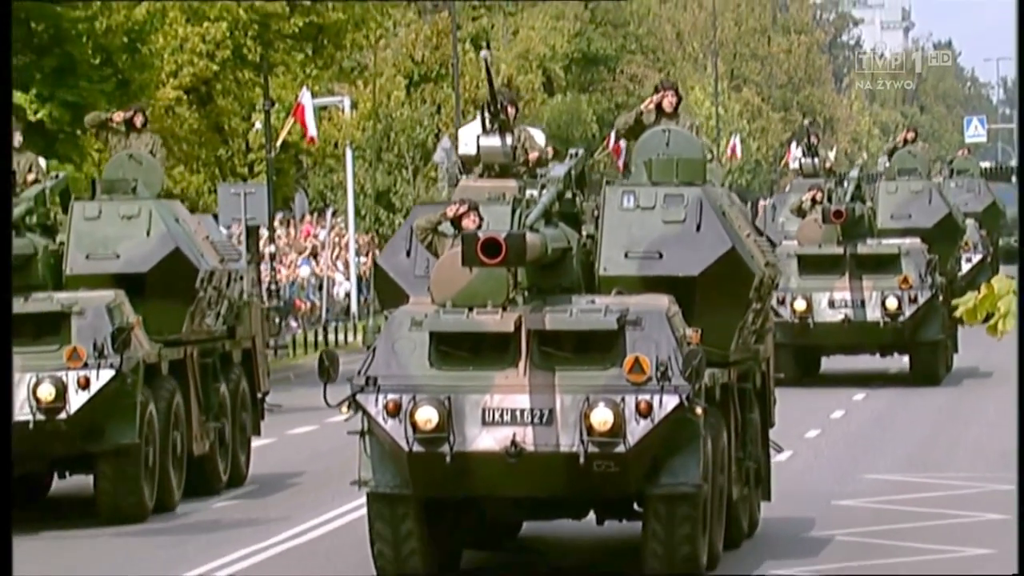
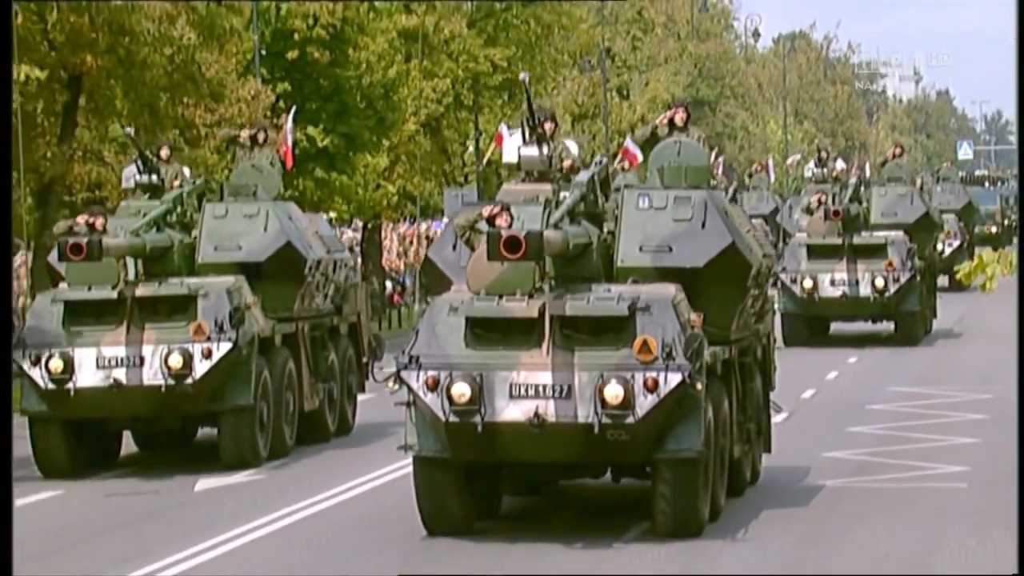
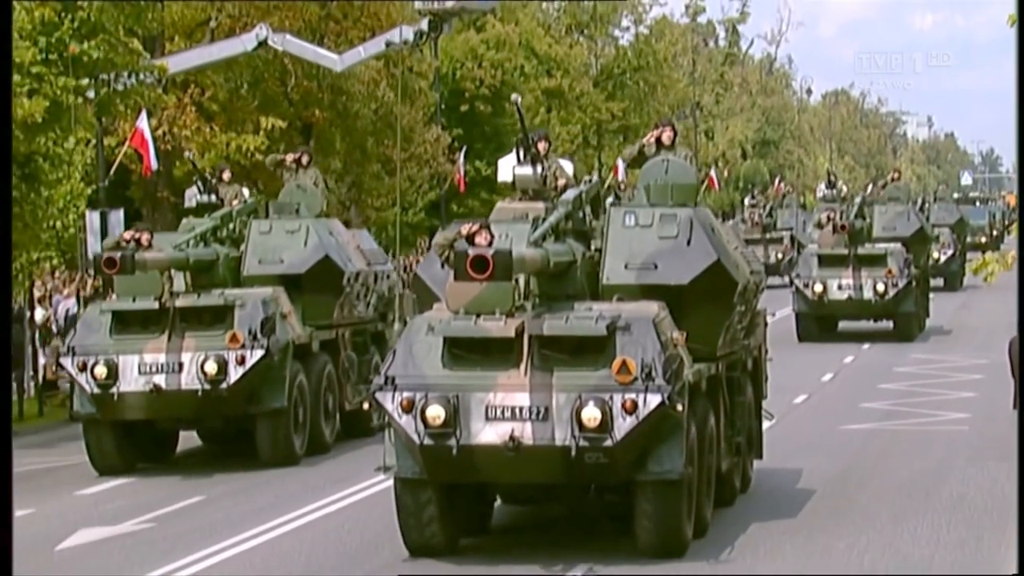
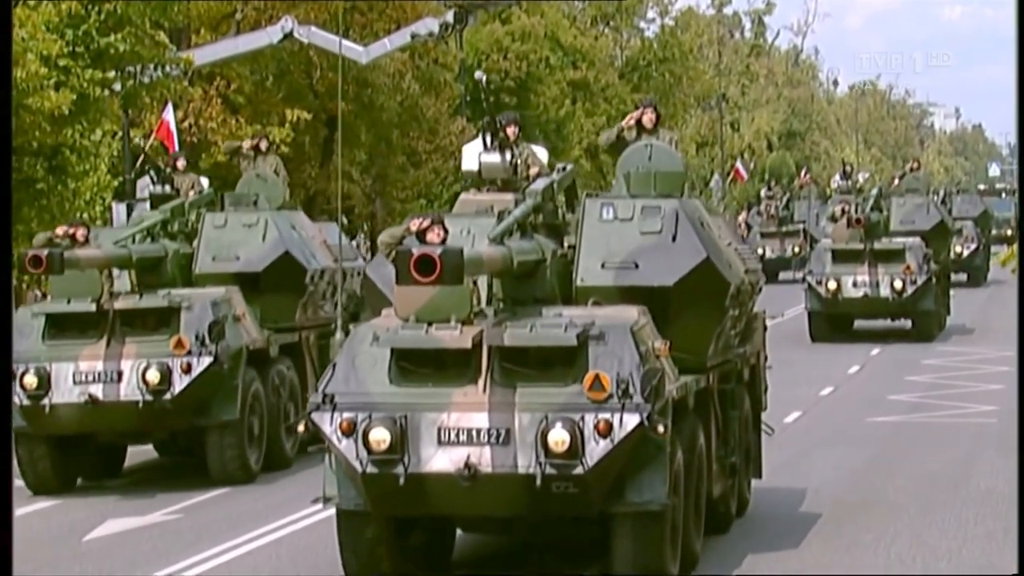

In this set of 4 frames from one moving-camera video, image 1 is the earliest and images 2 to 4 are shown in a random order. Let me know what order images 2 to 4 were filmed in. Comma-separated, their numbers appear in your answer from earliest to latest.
2, 3, 4
